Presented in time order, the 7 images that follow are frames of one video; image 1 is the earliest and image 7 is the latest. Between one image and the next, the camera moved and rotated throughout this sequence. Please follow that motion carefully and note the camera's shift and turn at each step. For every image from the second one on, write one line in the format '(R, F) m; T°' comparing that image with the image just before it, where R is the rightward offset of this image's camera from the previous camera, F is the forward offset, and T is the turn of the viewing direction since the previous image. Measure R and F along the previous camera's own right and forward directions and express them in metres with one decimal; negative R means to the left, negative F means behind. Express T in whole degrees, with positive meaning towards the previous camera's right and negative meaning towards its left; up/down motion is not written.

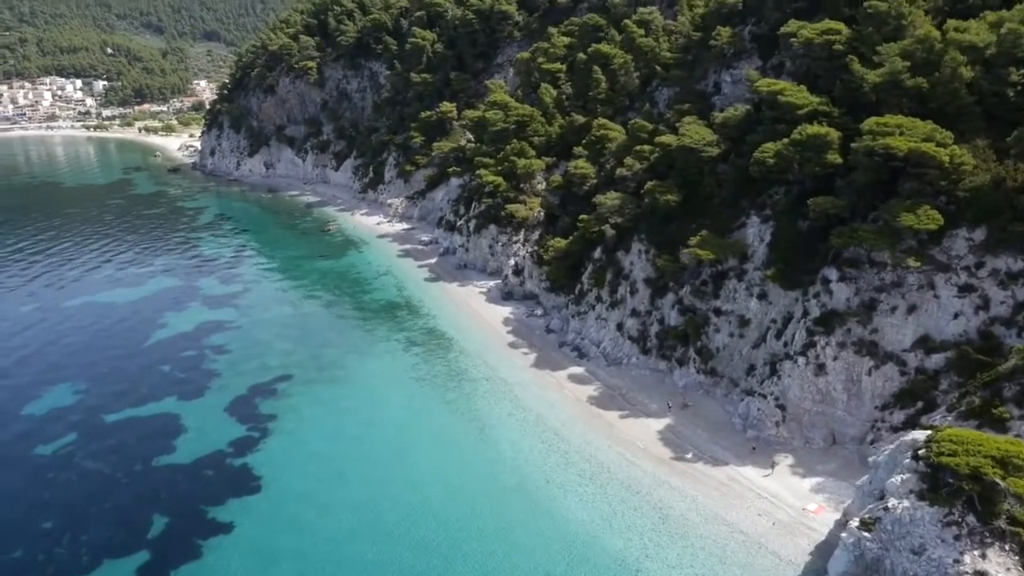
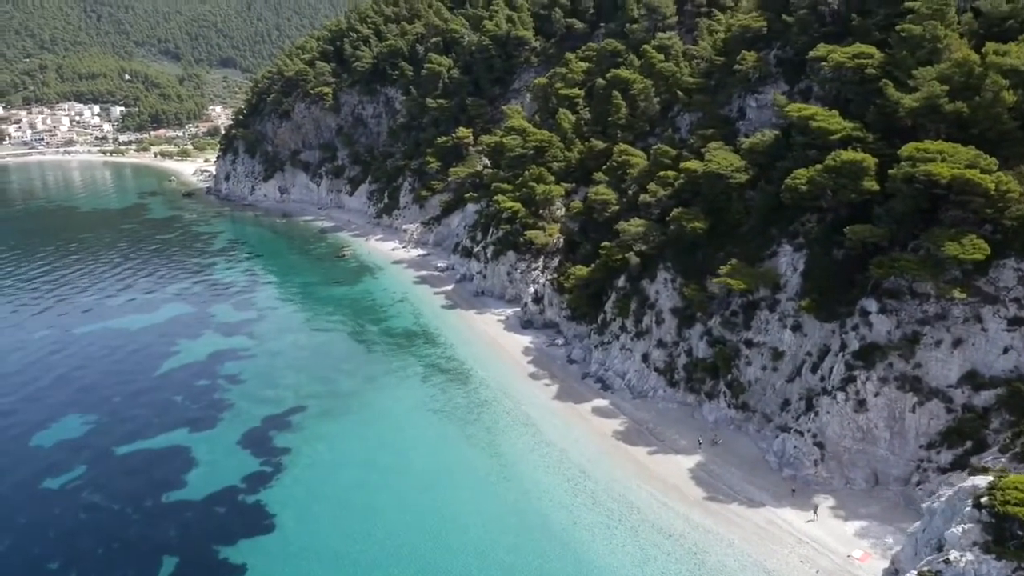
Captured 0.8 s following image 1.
(-0.7, +1.3) m; -1°
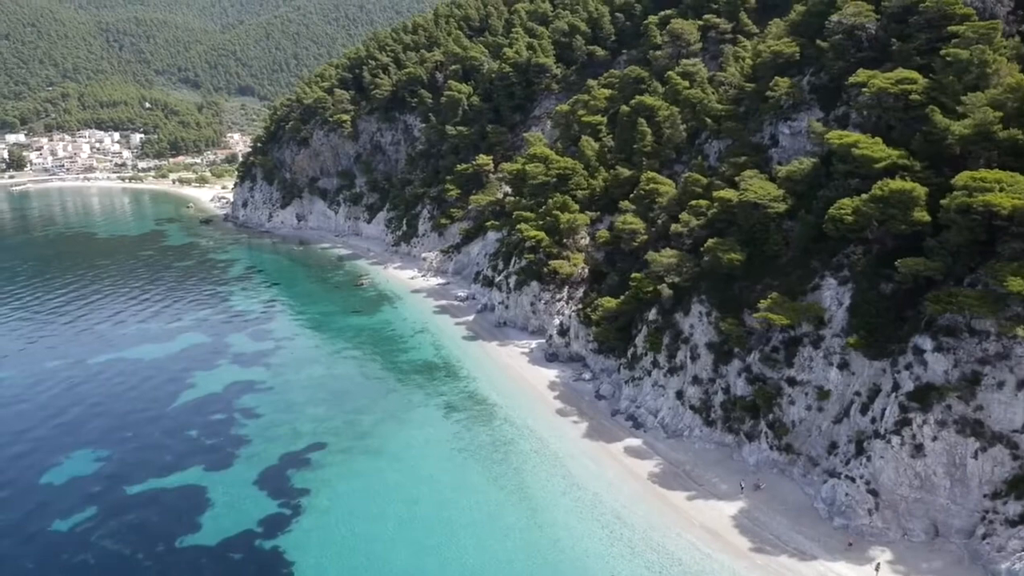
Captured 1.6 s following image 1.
(-0.9, +1.6) m; -1°
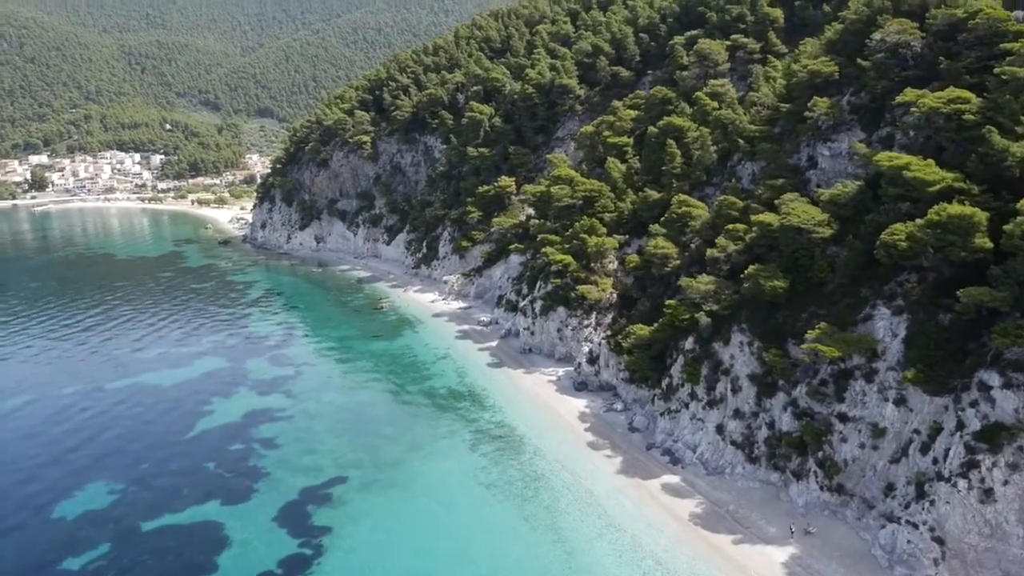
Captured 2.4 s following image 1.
(-0.9, +1.7) m; -1°
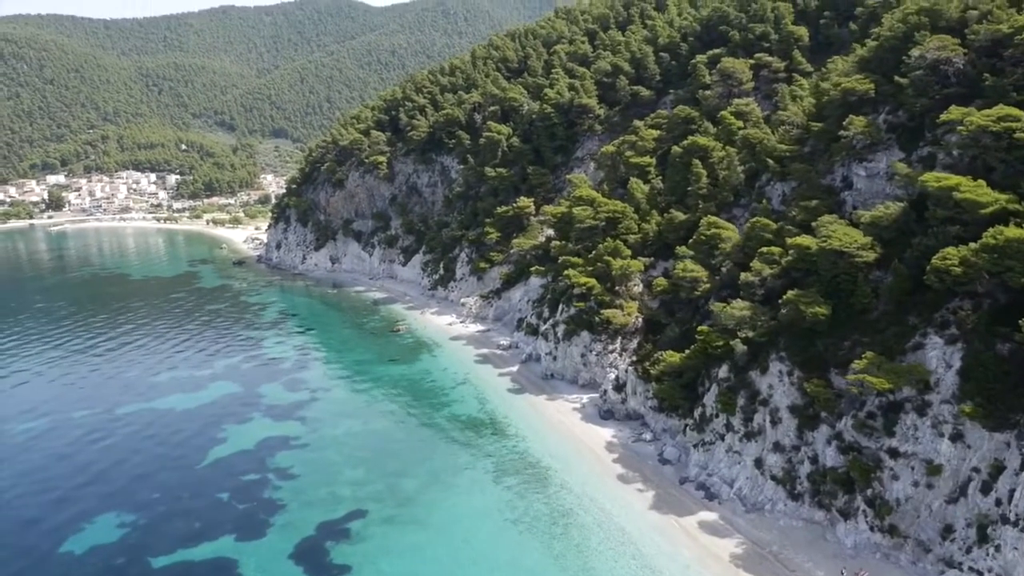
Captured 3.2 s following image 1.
(-0.8, +1.6) m; -1°
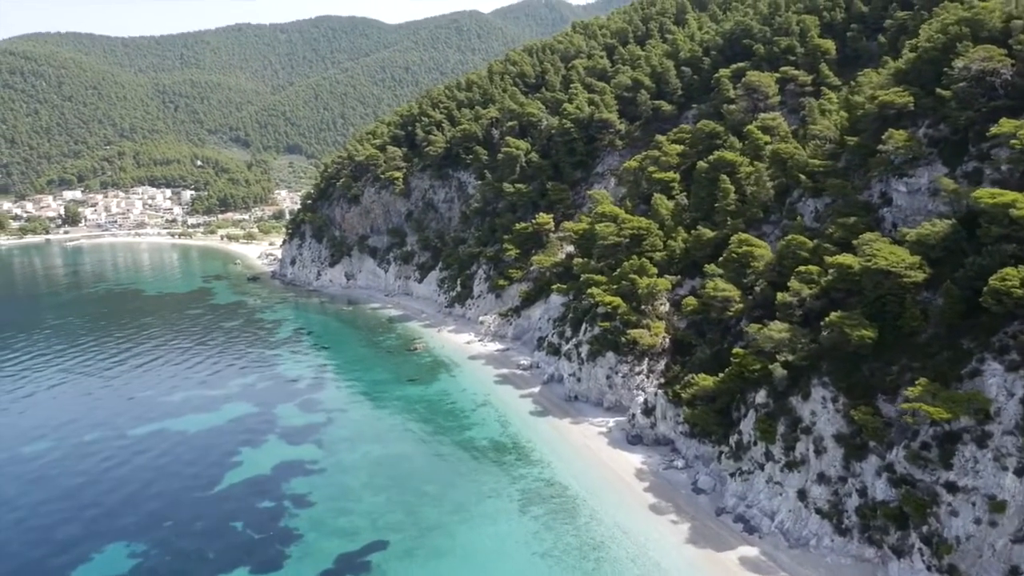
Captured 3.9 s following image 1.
(-0.8, +1.6) m; -1°
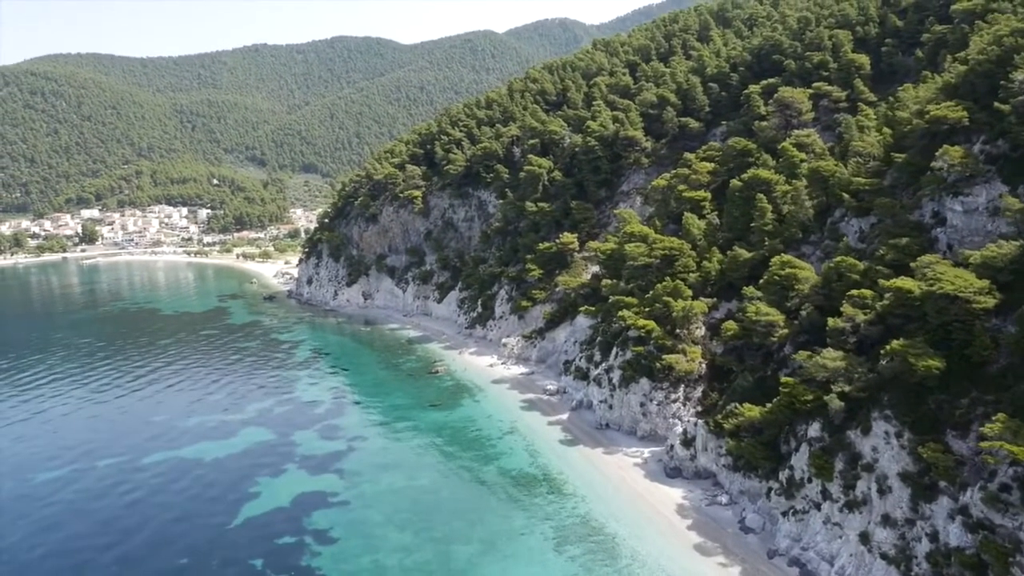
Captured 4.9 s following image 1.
(-1.2, +2.1) m; -1°
